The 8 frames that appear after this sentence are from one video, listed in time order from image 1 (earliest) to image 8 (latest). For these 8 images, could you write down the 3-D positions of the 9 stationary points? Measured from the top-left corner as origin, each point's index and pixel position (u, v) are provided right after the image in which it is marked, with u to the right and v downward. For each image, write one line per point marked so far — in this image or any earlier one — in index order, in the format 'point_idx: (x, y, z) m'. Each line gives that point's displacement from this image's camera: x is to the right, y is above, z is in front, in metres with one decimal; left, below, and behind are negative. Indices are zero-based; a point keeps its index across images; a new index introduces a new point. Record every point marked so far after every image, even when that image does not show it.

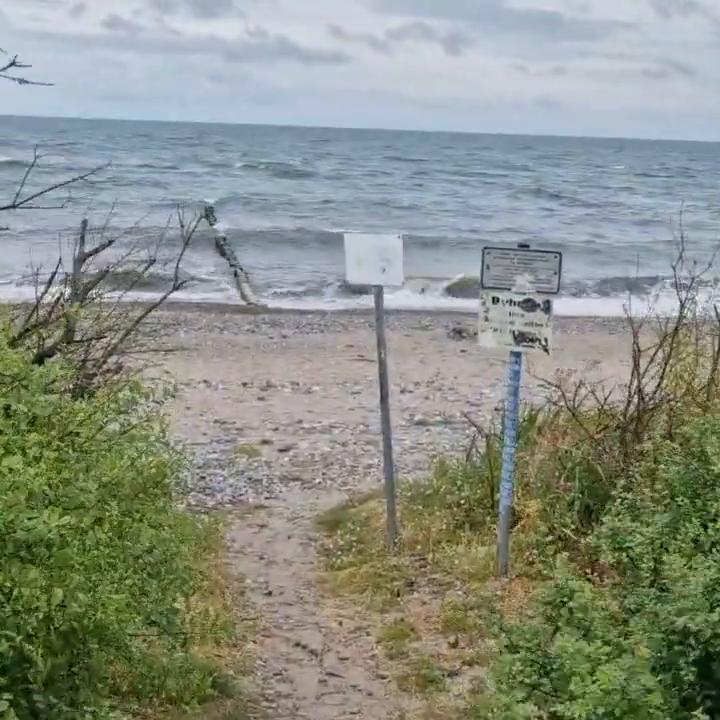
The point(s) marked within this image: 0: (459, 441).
0: (+0.9, -0.7, +11.2) m
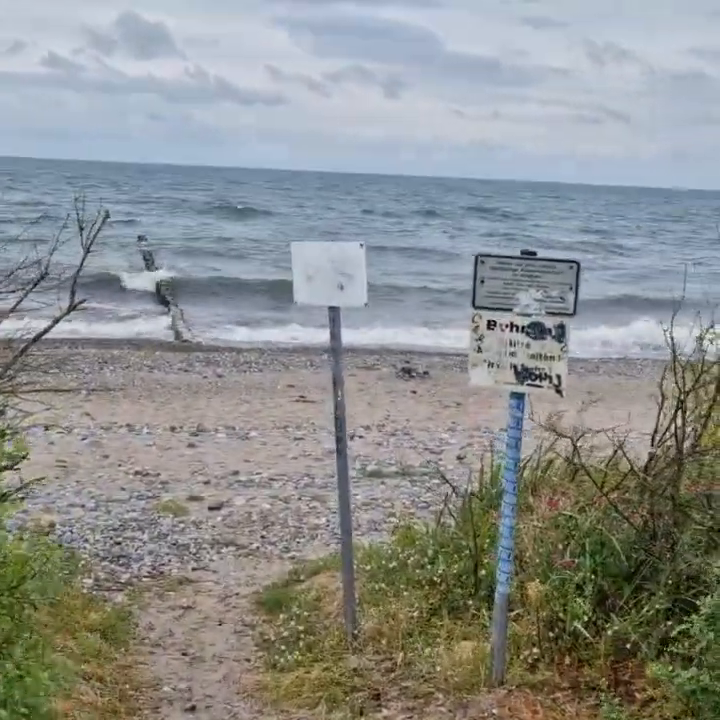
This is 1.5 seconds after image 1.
0: (+0.5, -1.1, +9.7) m
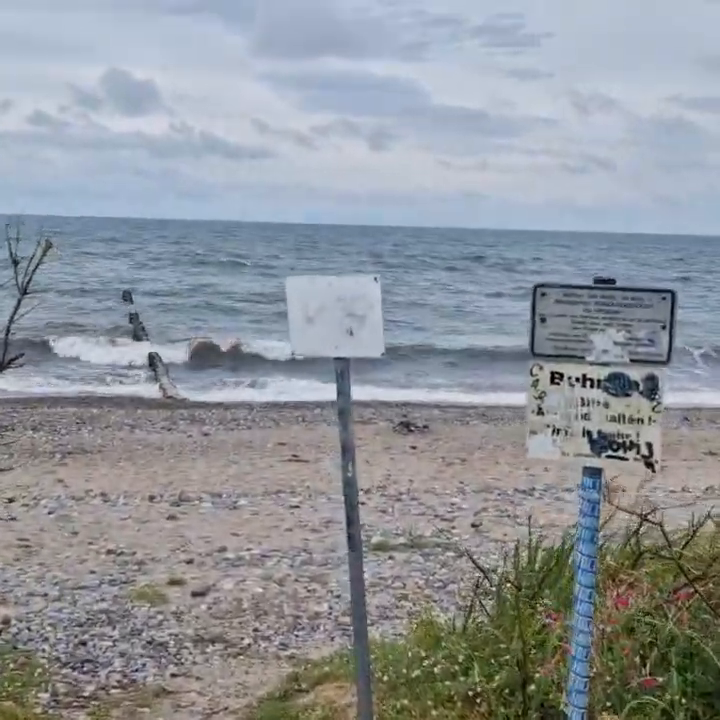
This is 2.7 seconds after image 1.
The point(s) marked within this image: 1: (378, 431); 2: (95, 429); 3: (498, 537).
0: (+0.5, -1.4, +8.4) m
1: (+0.2, -1.1, +18.9) m
2: (-3.8, -1.0, +18.6) m
3: (+1.0, -1.3, +9.7) m
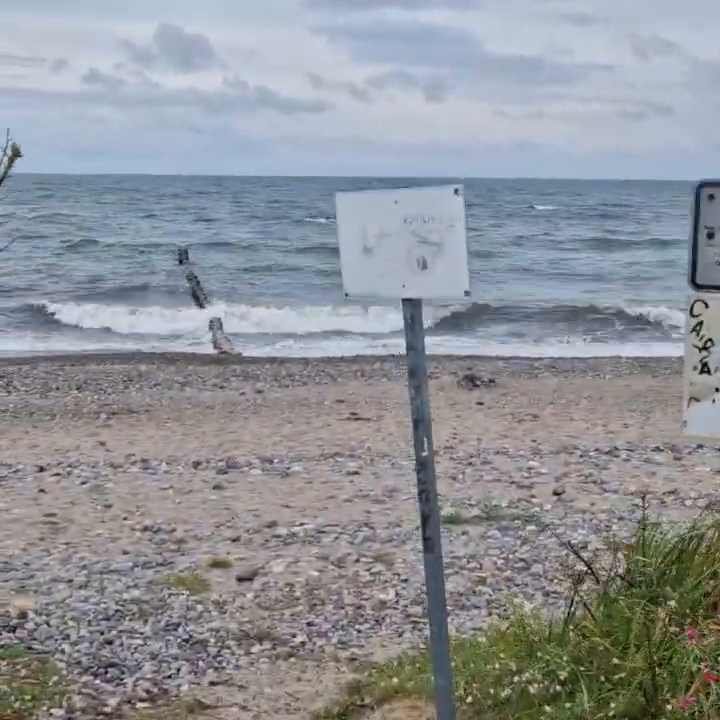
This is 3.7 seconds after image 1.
0: (+0.9, -1.1, +7.3) m
1: (+1.1, -0.4, +17.8) m
2: (-3.0, -0.4, +17.7) m
3: (+1.5, -1.0, +8.5) m
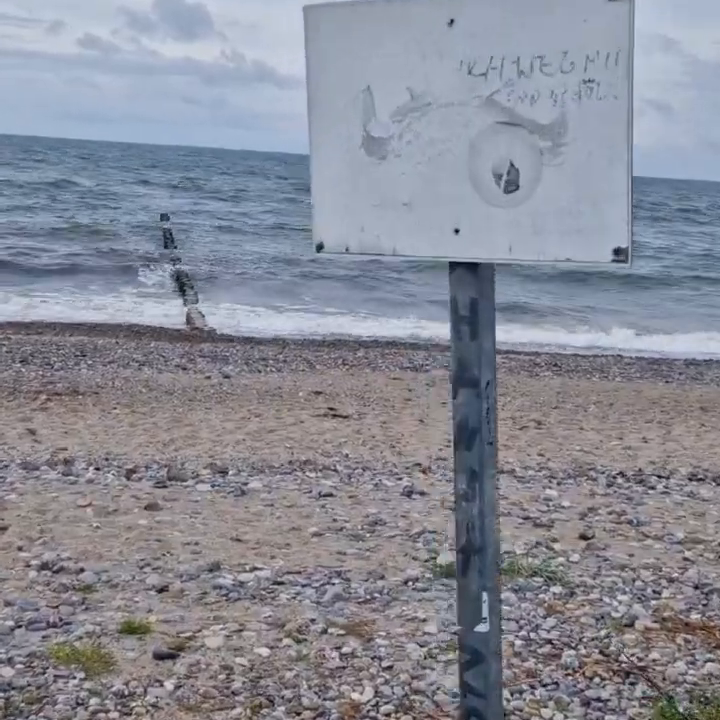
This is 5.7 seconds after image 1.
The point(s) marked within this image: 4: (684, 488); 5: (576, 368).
0: (+0.8, -1.2, +5.4) m
1: (+0.9, -0.3, +15.9) m
2: (-3.2, -0.1, +15.6) m
3: (+1.3, -1.0, +6.6) m
4: (+2.2, -0.9, +8.6) m
5: (+3.1, -0.1, +18.1) m
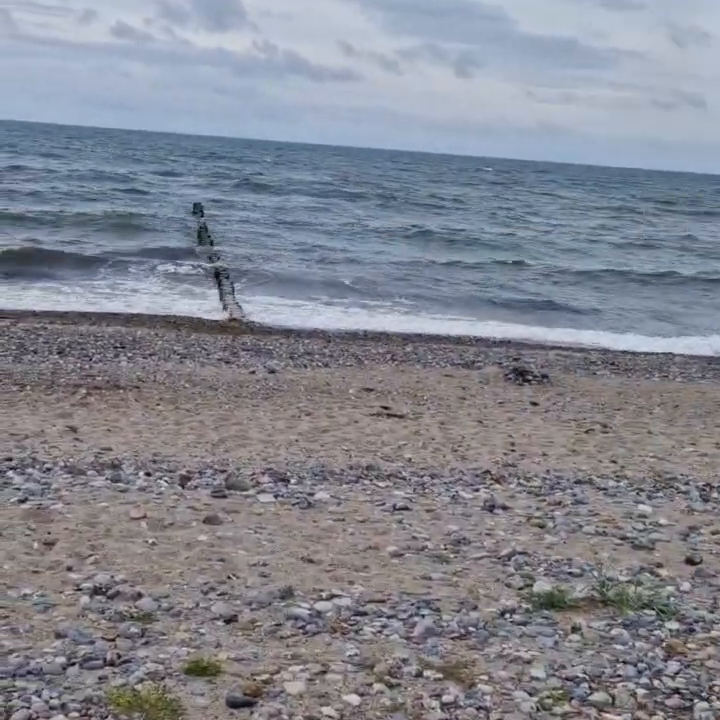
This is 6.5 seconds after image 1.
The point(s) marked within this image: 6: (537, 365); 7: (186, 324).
0: (+1.1, -1.2, +4.7) m
1: (+1.5, -0.2, +15.1) m
2: (-2.6, 0.0, +15.0) m
3: (+1.7, -1.1, +5.9) m
4: (+2.6, -0.9, +7.9) m
5: (+3.7, -0.1, +17.4) m
6: (+2.3, -0.1, +16.5) m
7: (-2.7, +0.6, +19.7) m
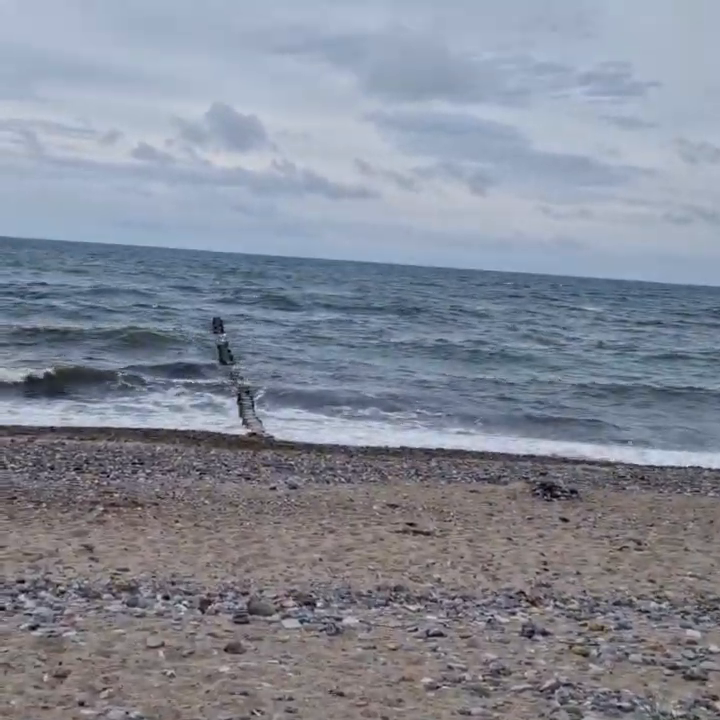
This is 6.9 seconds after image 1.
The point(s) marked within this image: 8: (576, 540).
0: (+1.3, -1.6, +4.2) m
1: (+1.7, -1.5, +14.7) m
2: (-2.3, -1.3, +14.7) m
3: (+1.9, -1.6, +5.4) m
4: (+2.8, -1.5, +7.5) m
5: (+4.0, -1.6, +16.9) m
6: (+2.6, -1.5, +16.1) m
7: (-2.4, -1.2, +19.4) m
8: (+2.0, -1.7, +12.0) m
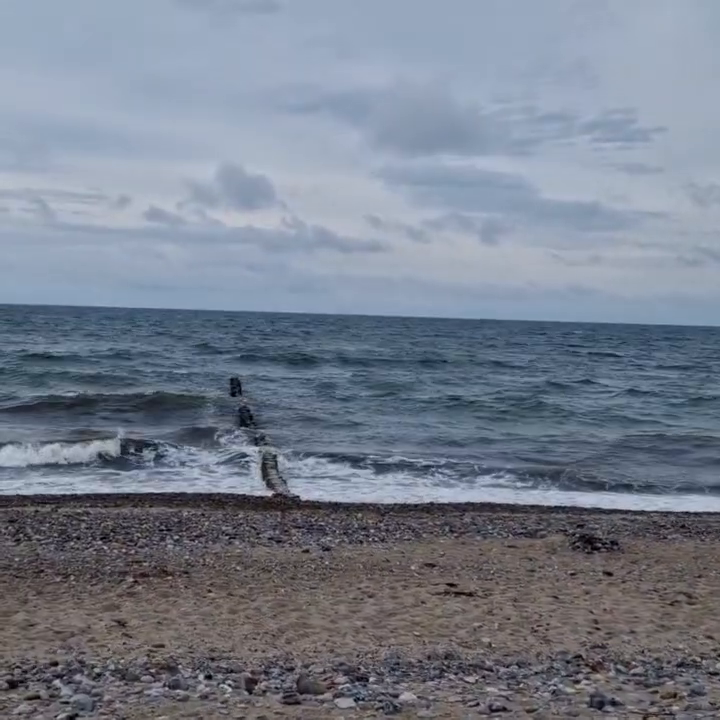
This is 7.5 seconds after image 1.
0: (+1.5, -1.7, +3.8) m
1: (+2.1, -2.1, +14.3) m
2: (-2.0, -2.0, +14.3) m
3: (+2.1, -1.7, +5.0) m
4: (+3.1, -1.8, +7.0) m
5: (+4.4, -2.2, +16.5) m
6: (+3.0, -2.1, +15.7) m
7: (-1.9, -2.1, +19.0) m
8: (+2.4, -2.1, +11.6) m
